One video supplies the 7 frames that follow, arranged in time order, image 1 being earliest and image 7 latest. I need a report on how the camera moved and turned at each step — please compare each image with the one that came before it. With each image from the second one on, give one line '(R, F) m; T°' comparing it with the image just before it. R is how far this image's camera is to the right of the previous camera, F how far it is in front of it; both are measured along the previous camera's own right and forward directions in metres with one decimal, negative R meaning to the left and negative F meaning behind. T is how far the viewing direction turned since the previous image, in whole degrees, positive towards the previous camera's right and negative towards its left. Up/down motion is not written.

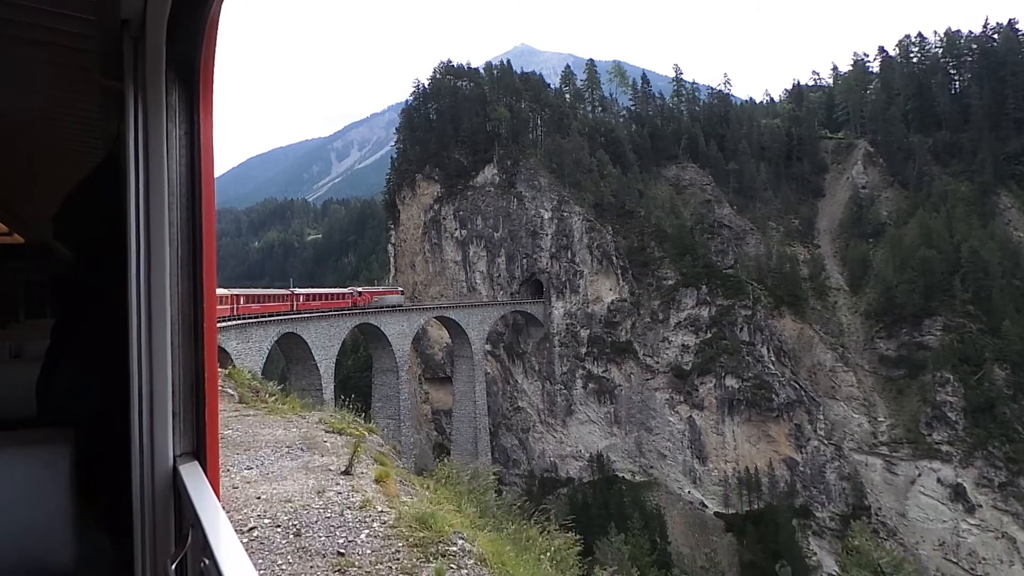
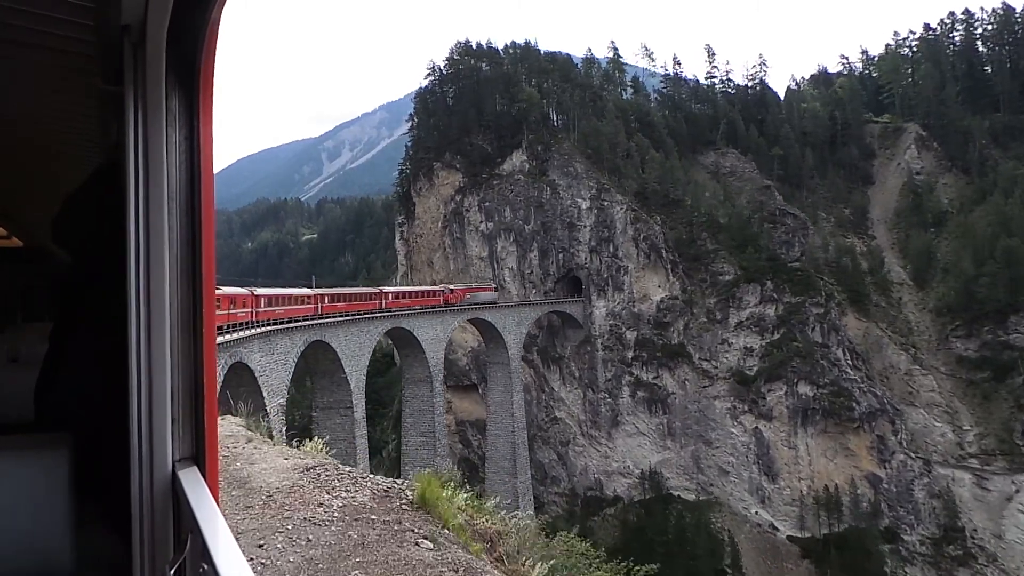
(-1.0, +1.7) m; 0°
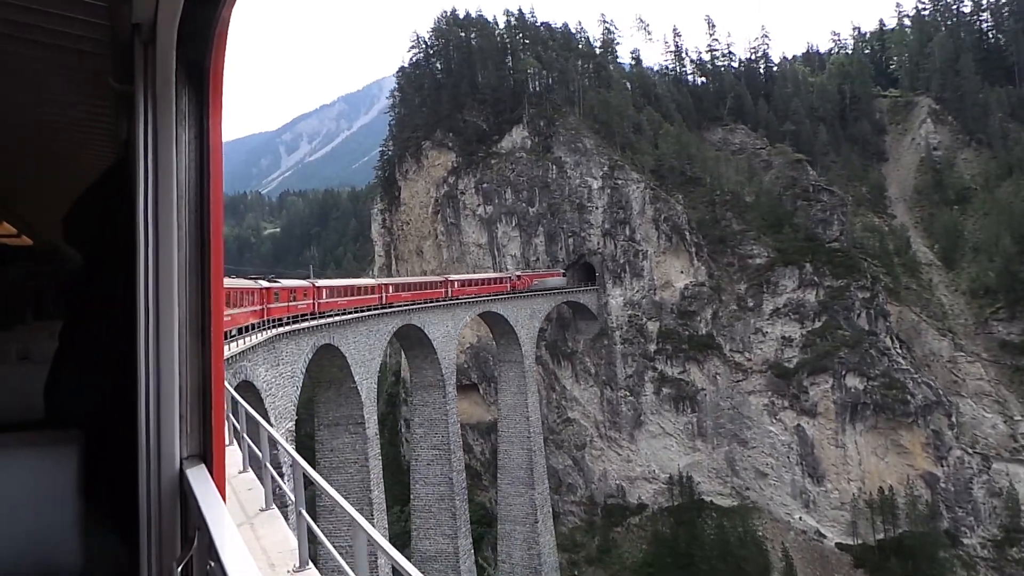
(-0.9, +1.6) m; +3°
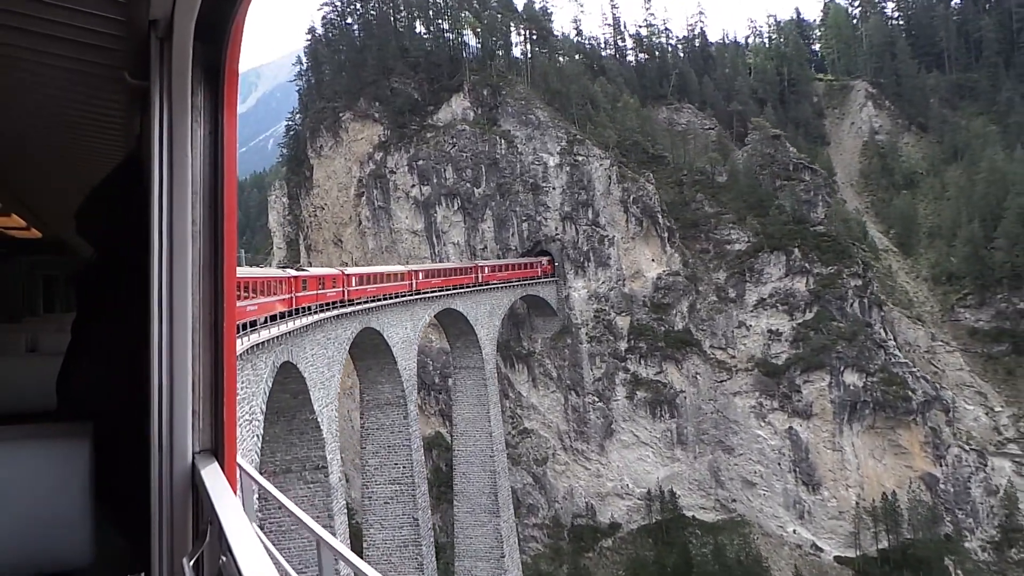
(-0.9, +2.1) m; +9°
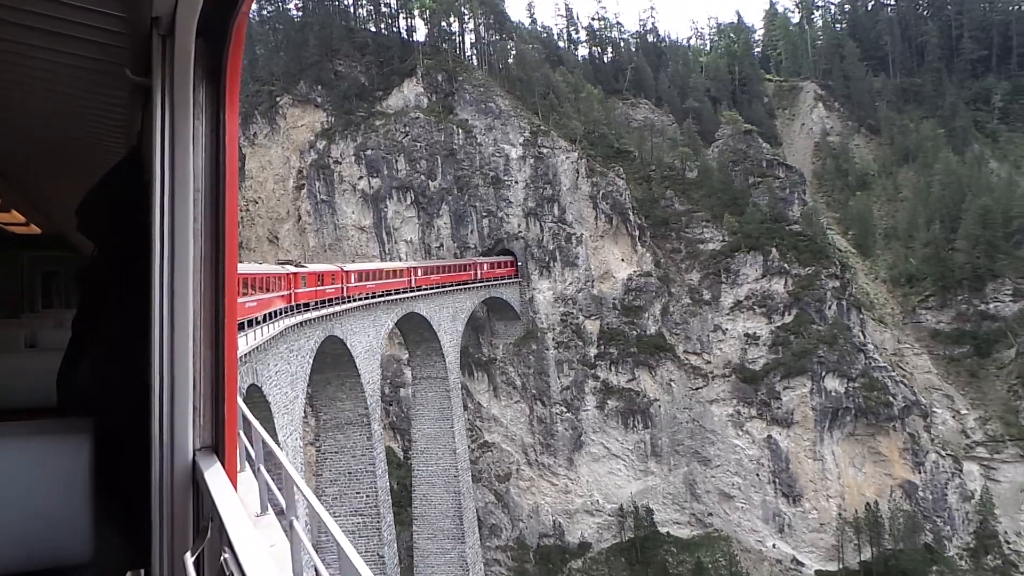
(-0.4, +1.0) m; +6°
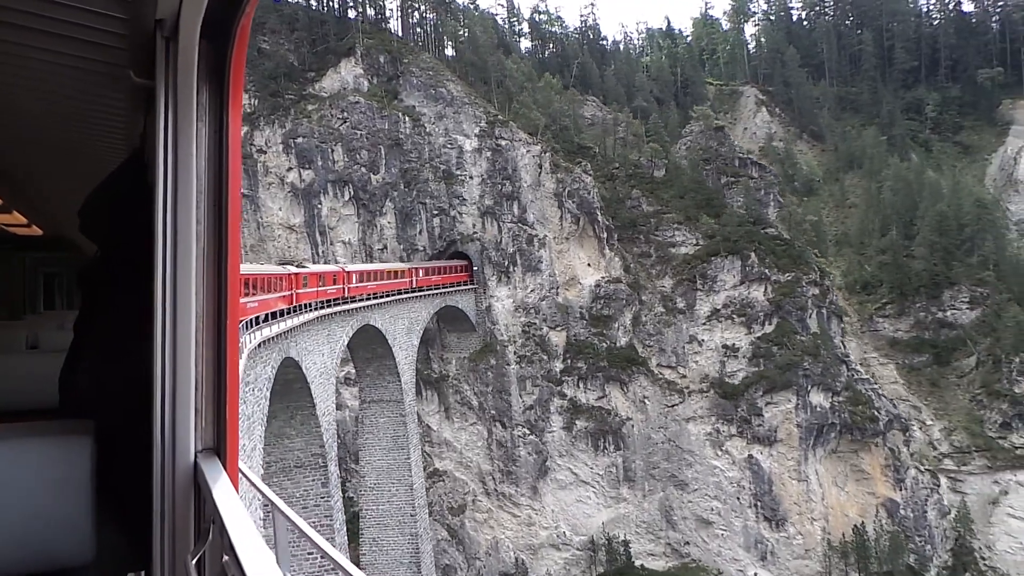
(-0.6, +1.3) m; +7°
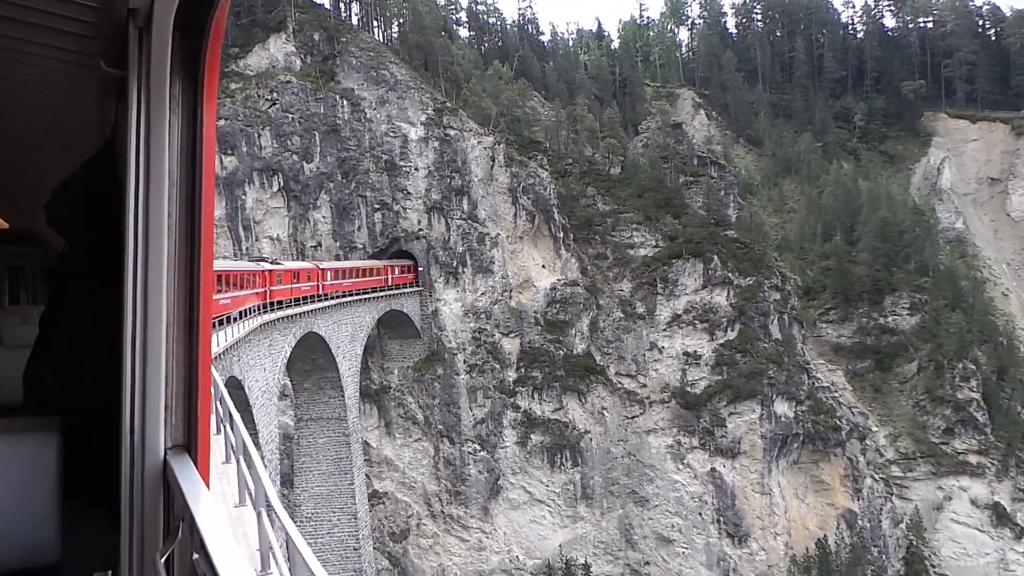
(-0.3, +0.8) m; +7°
